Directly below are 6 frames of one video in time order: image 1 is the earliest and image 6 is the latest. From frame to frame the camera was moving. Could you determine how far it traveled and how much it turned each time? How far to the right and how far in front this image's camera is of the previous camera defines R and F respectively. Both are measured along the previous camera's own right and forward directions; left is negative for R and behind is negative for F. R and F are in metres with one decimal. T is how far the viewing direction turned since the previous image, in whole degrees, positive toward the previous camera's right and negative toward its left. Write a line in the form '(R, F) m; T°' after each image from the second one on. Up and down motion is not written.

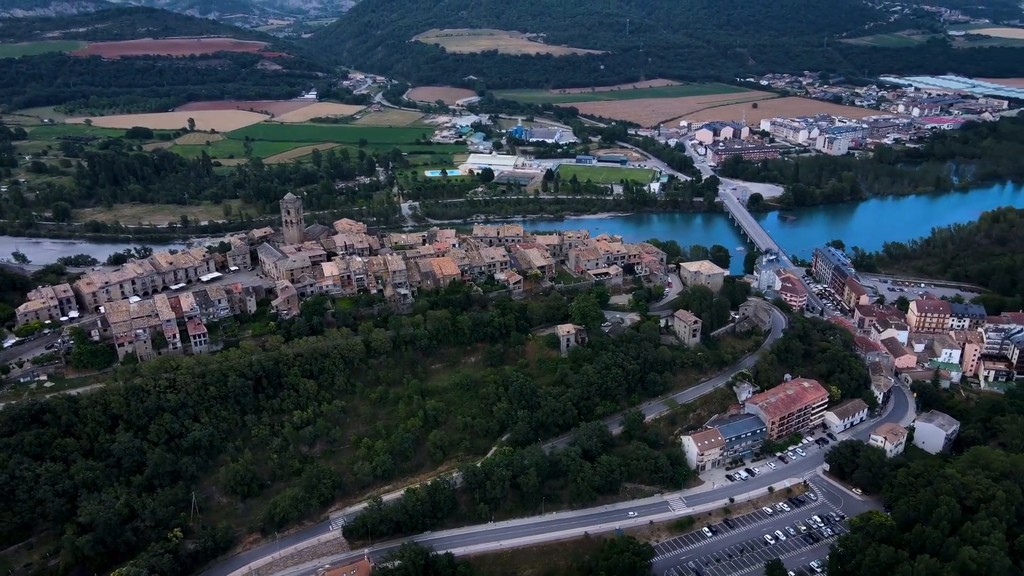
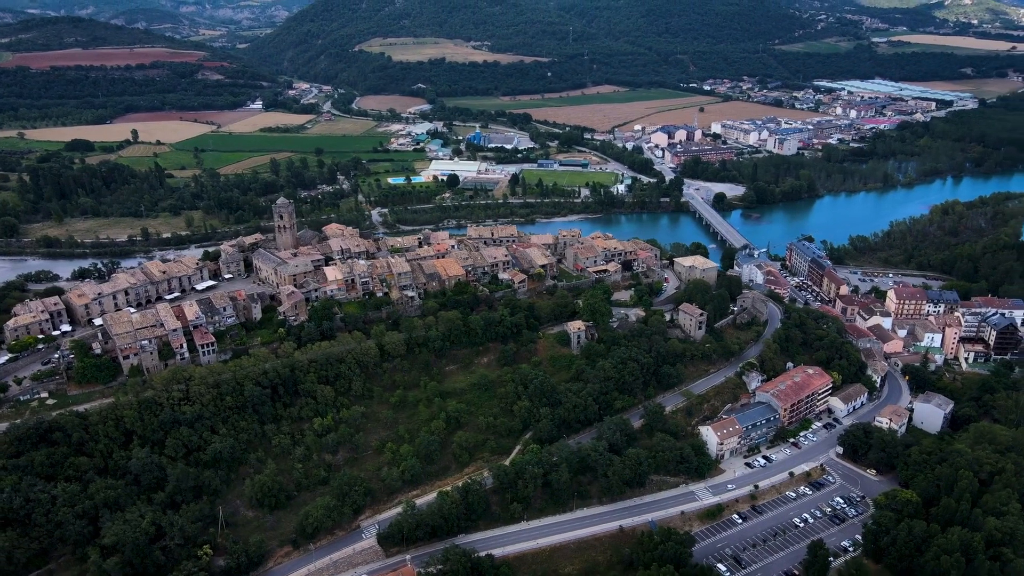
(-3.0, +0.4) m; +5°
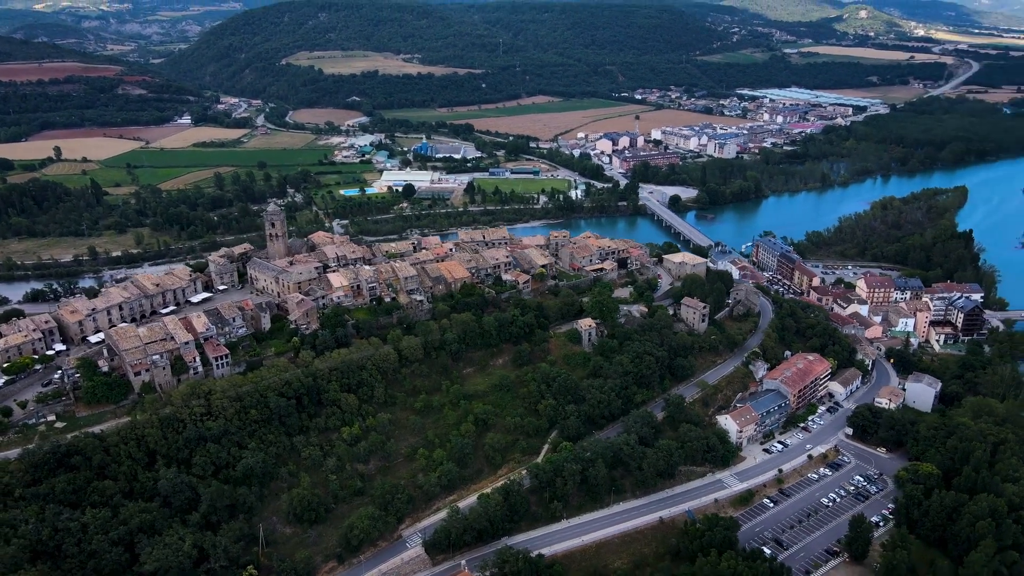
(-3.7, +0.5) m; +6°
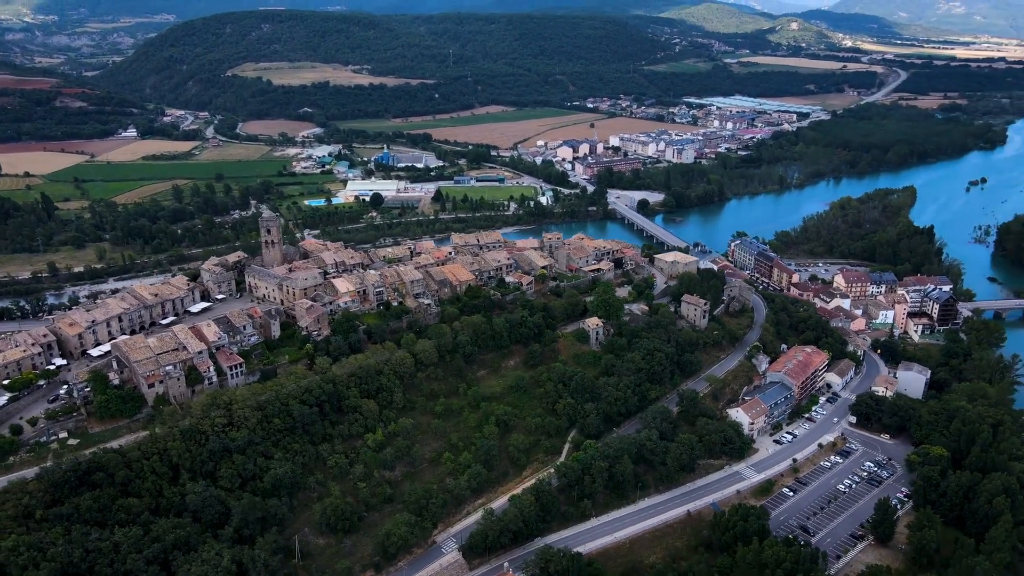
(-2.7, +0.3) m; +4°
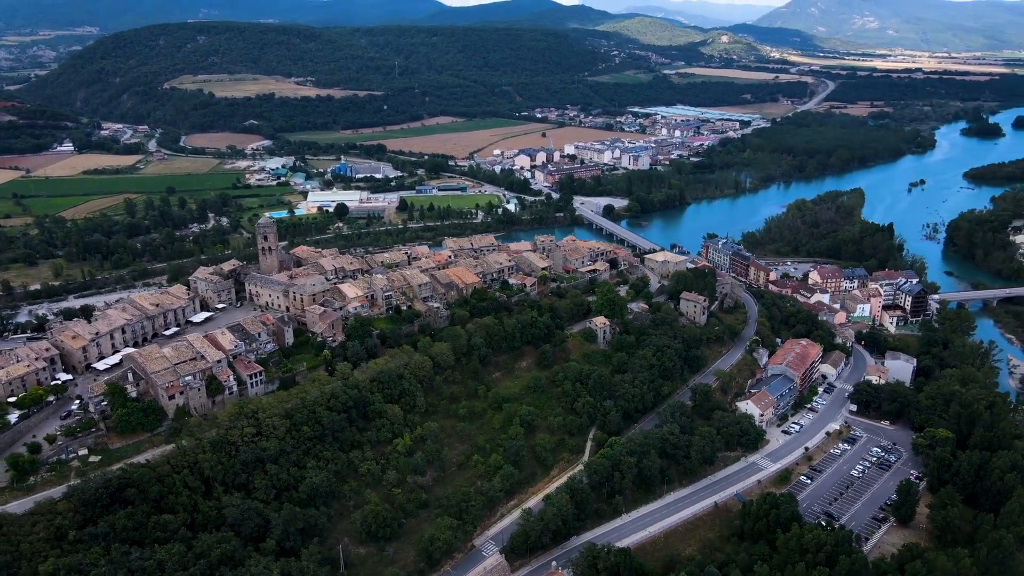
(-2.9, +0.3) m; +5°
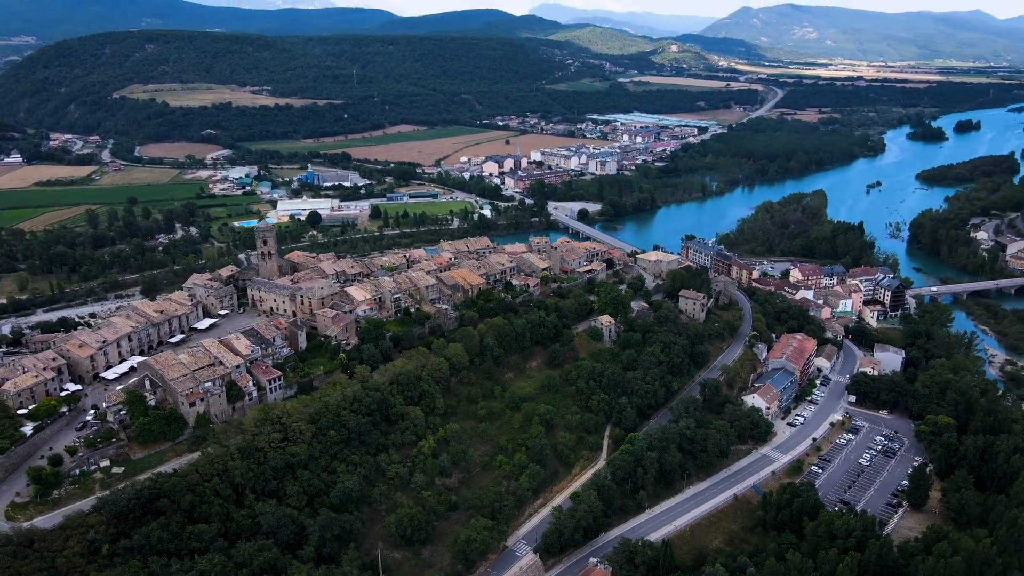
(-2.3, +0.2) m; +3°
